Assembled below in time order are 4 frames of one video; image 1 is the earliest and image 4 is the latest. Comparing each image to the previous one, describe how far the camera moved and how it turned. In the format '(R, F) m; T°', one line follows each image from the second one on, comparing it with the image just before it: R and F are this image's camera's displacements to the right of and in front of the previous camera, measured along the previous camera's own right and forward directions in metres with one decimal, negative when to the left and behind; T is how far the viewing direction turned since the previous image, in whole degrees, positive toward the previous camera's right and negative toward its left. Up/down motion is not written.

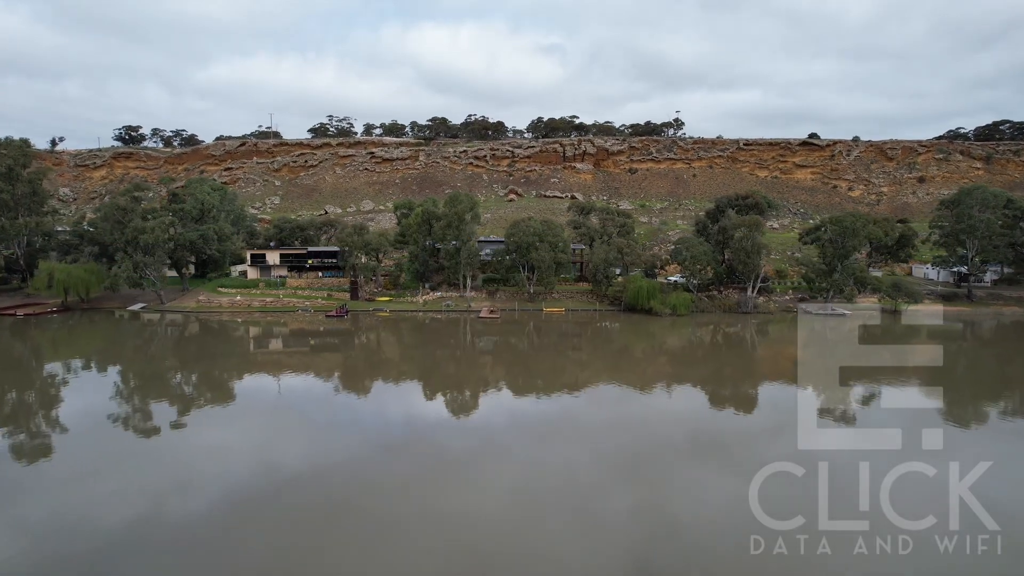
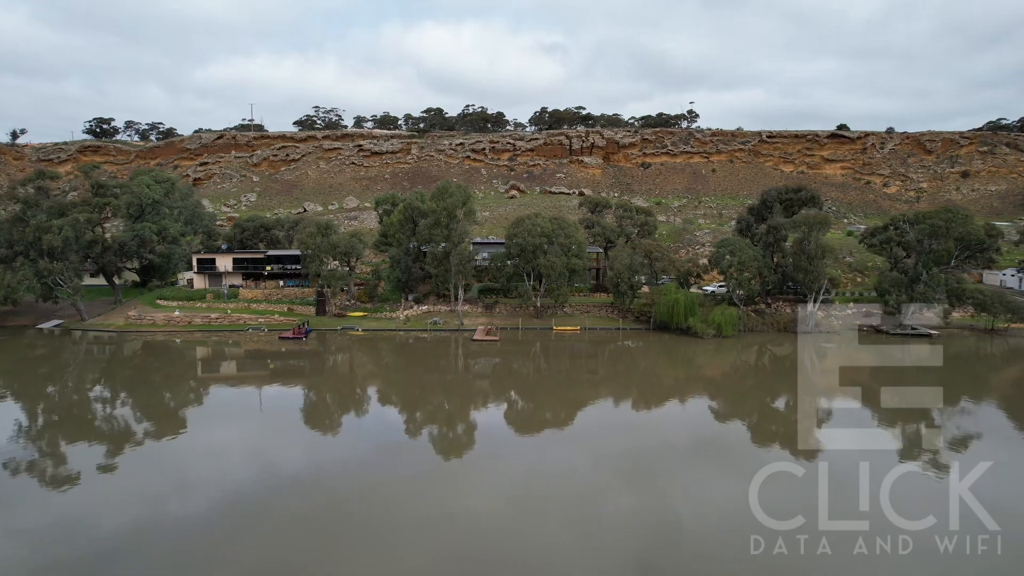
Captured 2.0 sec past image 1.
(-0.1, +5.3) m; 0°
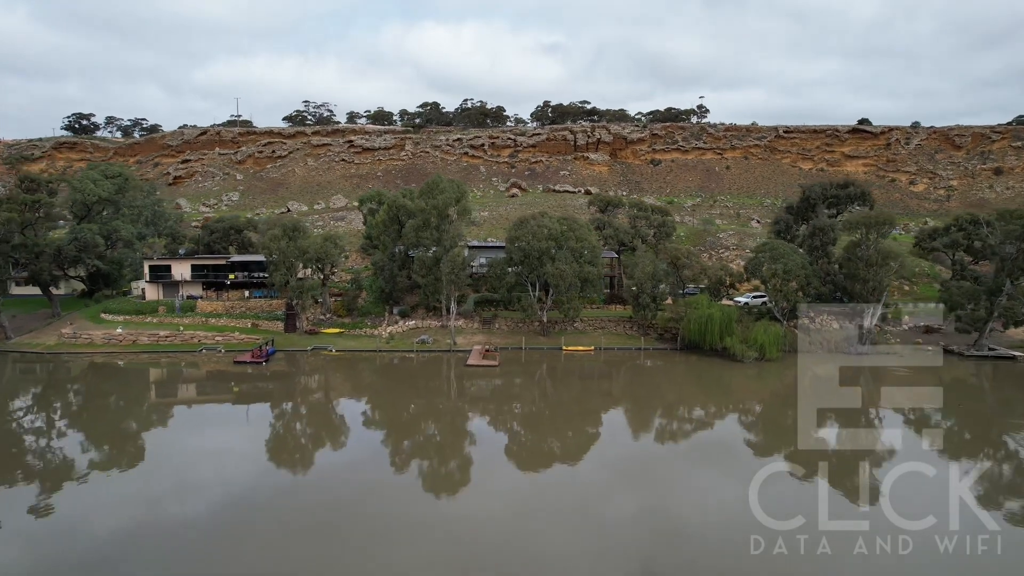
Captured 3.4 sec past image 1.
(0.0, +3.4) m; 0°
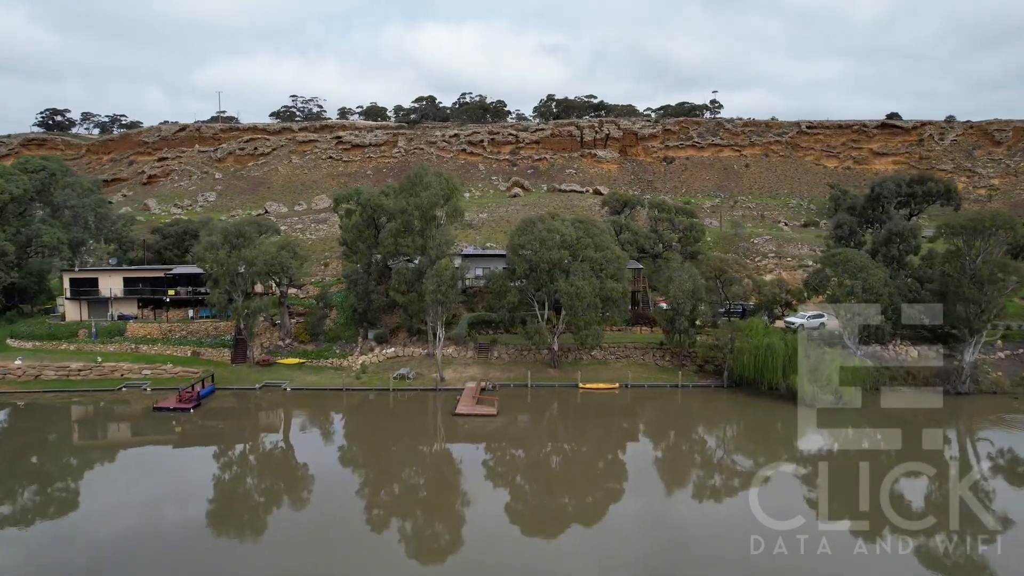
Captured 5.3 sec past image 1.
(0.0, +3.9) m; 0°
